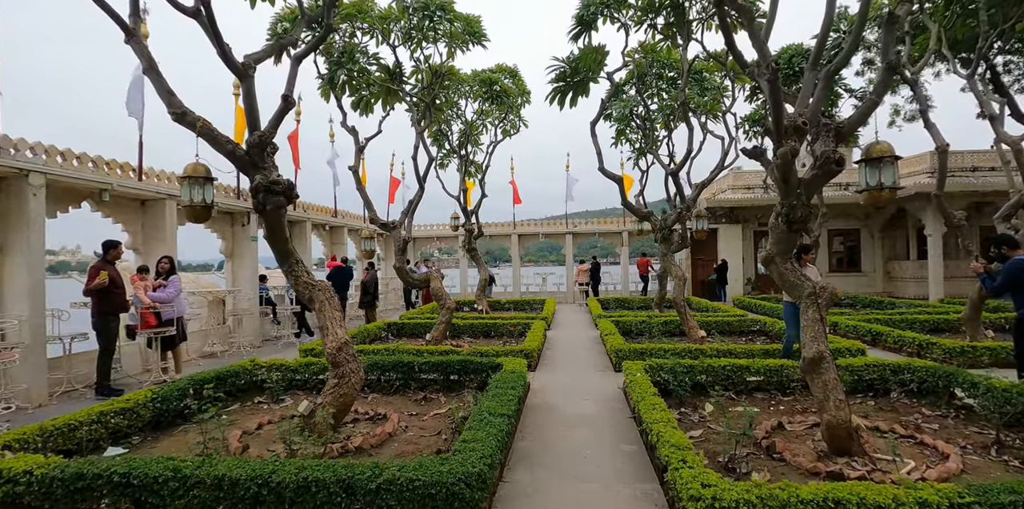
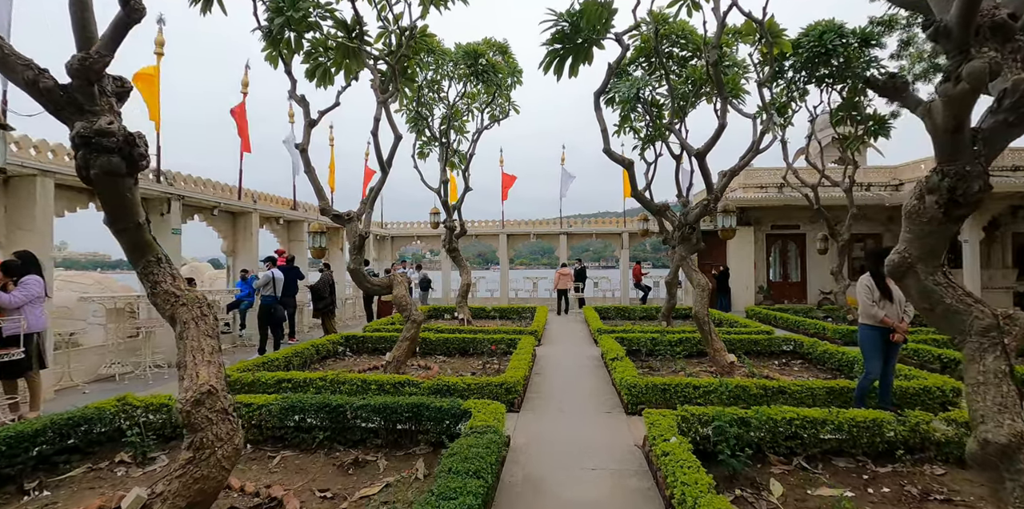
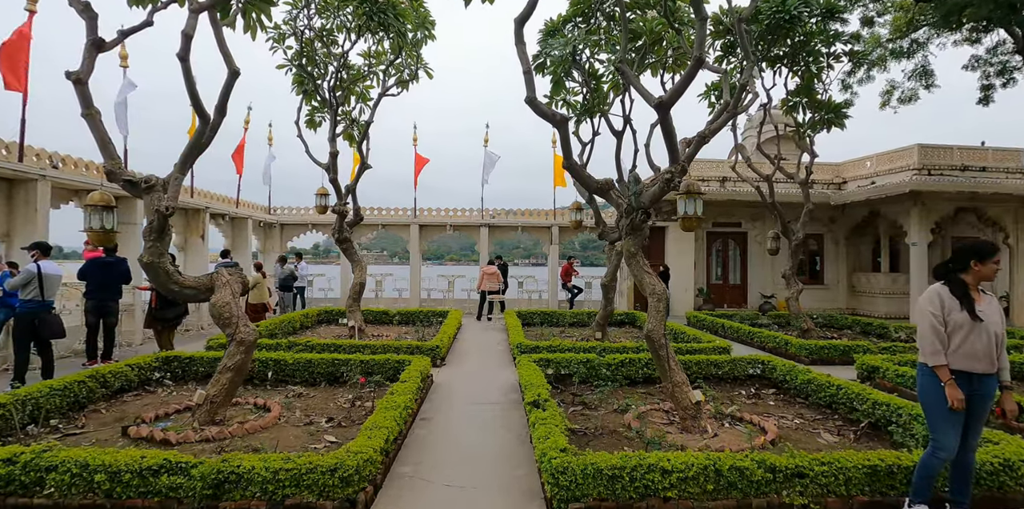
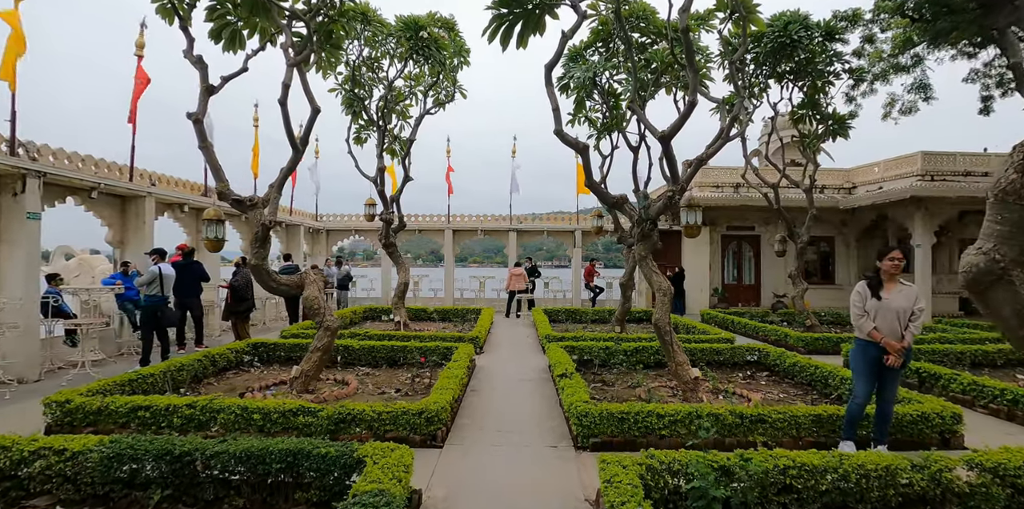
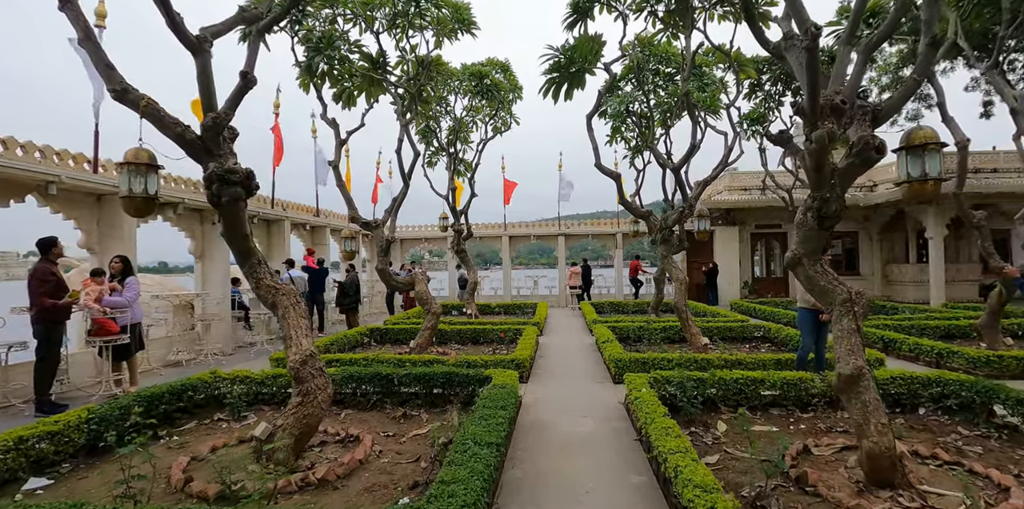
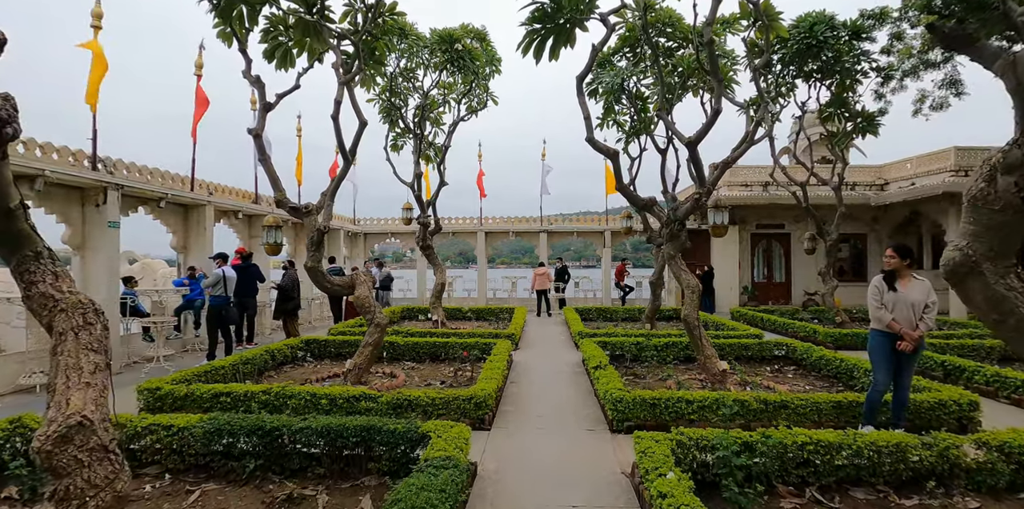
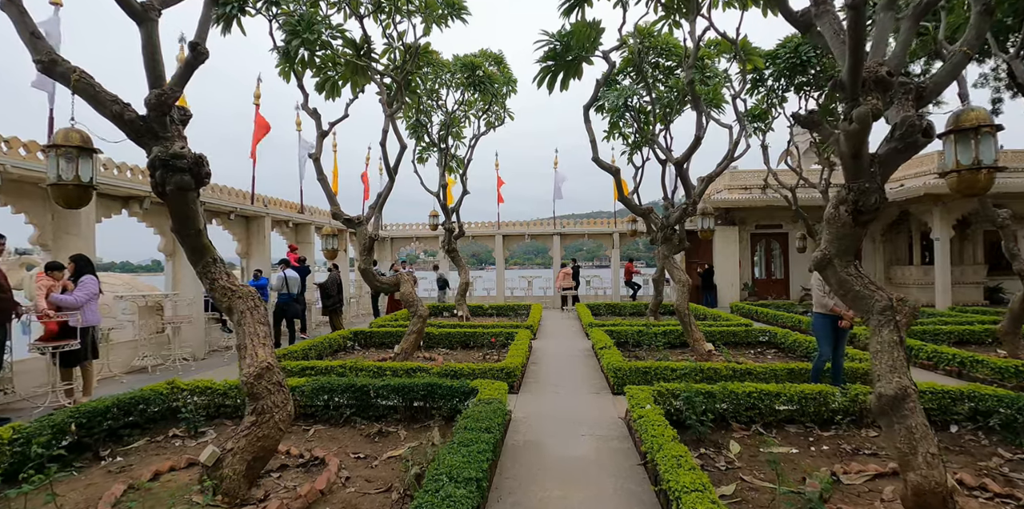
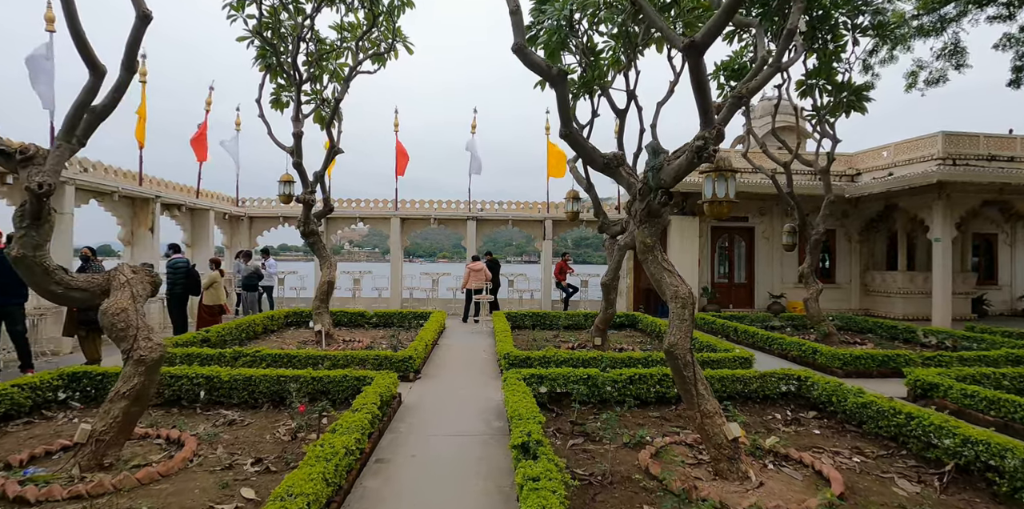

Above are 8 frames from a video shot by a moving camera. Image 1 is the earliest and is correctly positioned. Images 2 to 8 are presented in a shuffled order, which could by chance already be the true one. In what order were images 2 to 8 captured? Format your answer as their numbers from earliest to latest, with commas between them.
5, 7, 2, 6, 4, 3, 8
